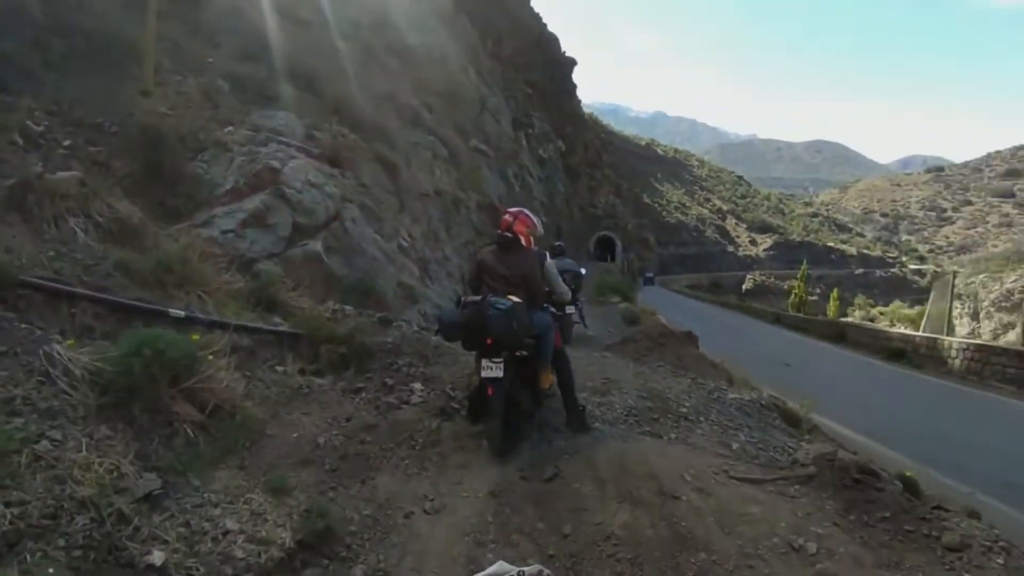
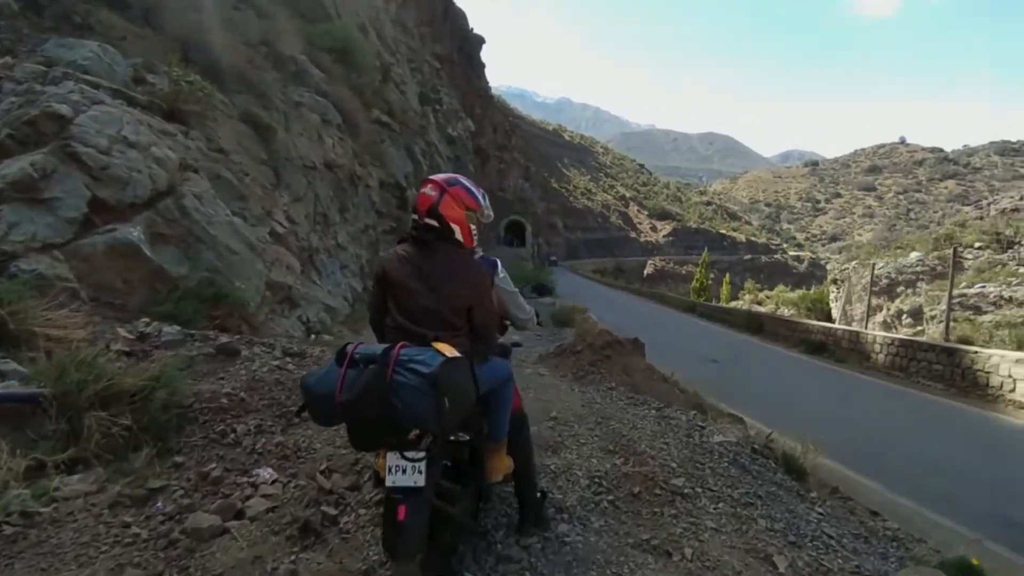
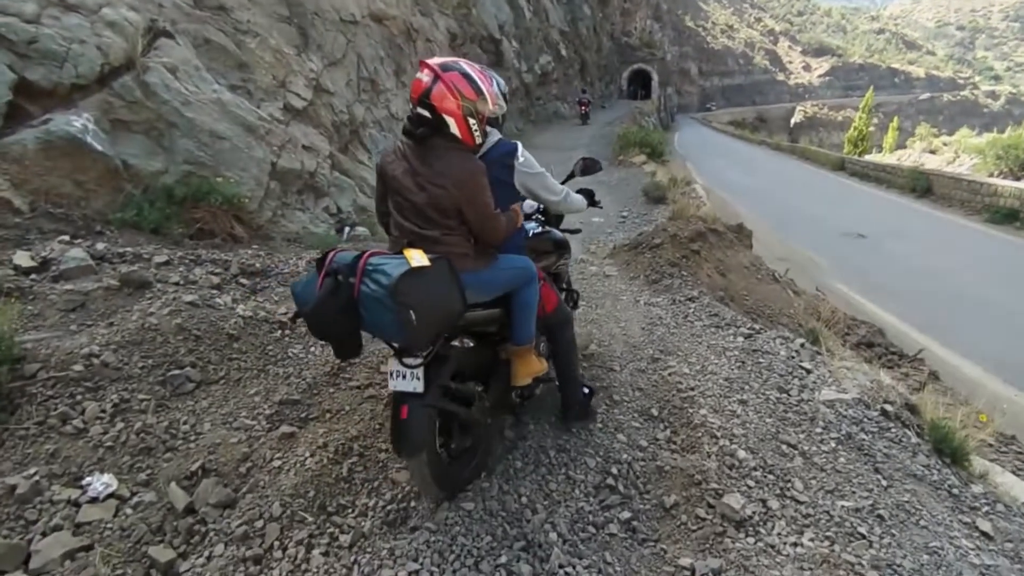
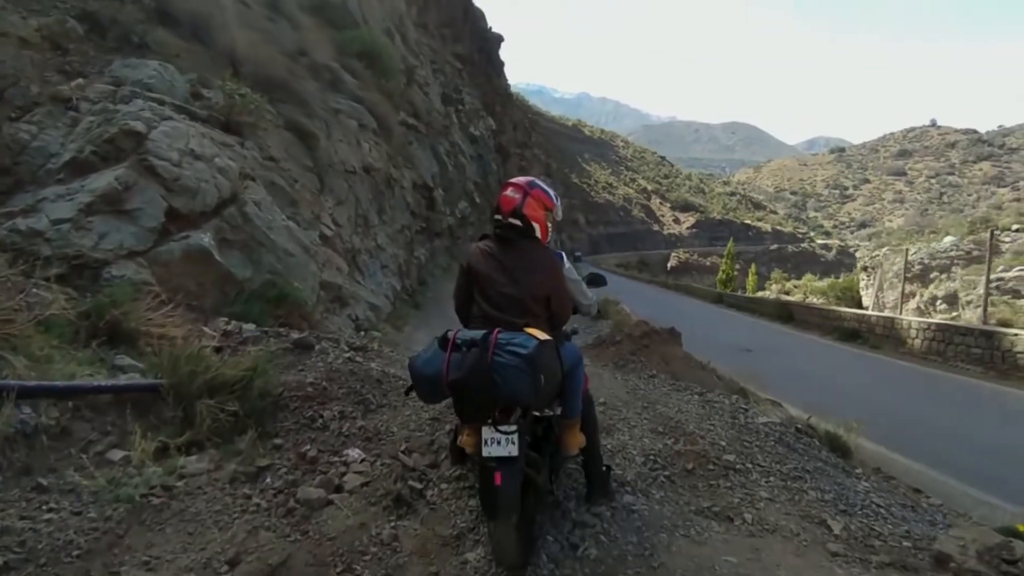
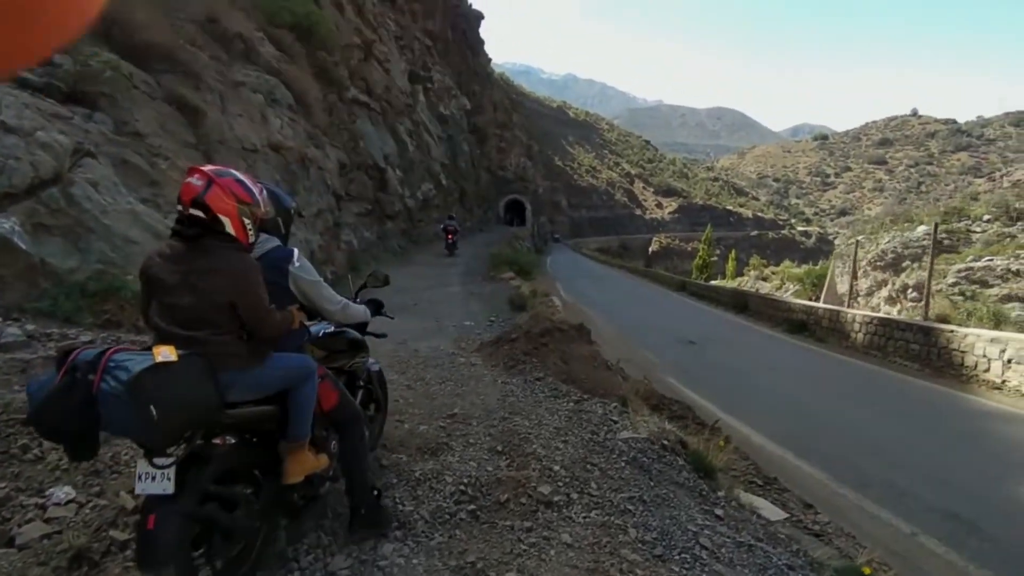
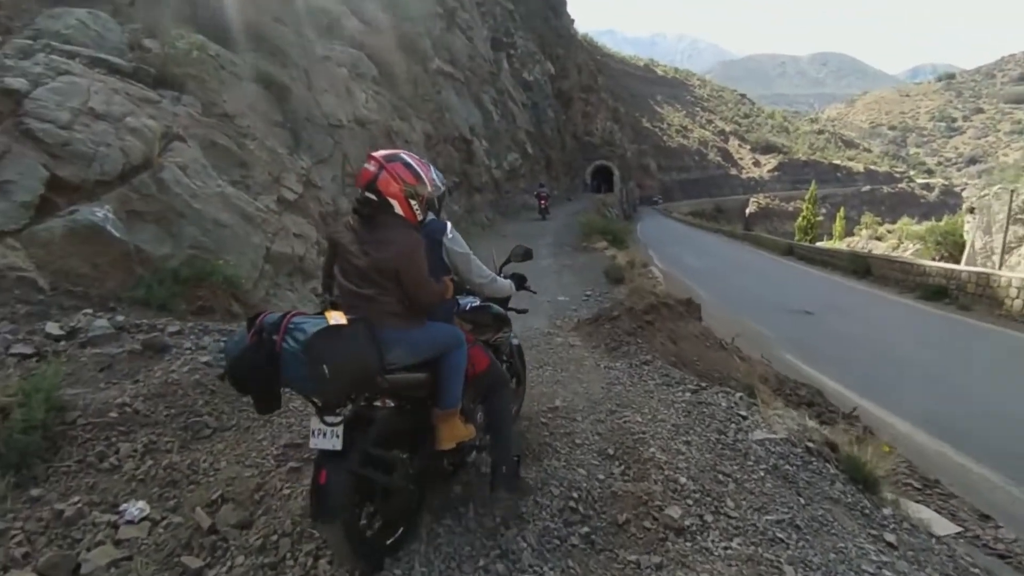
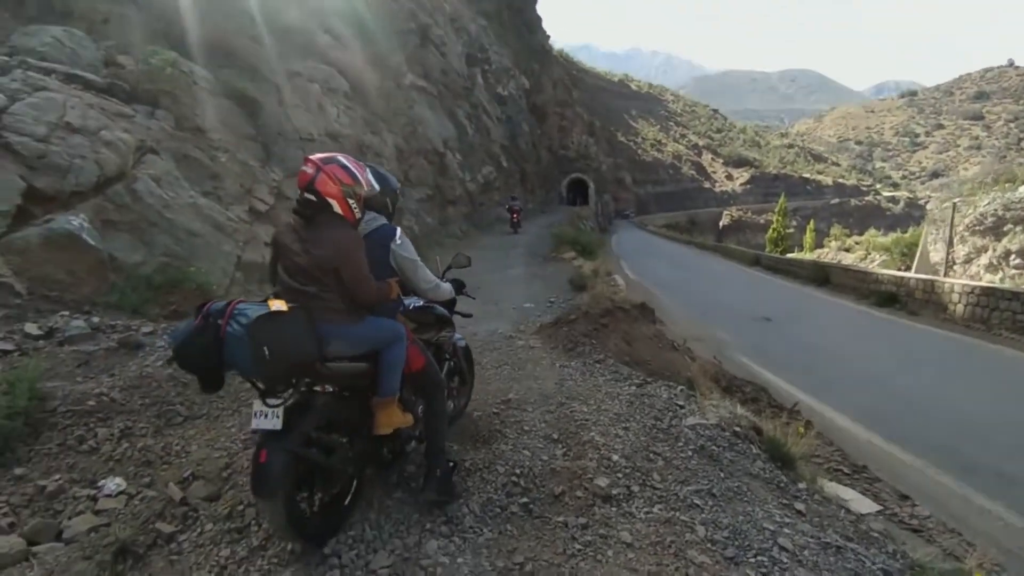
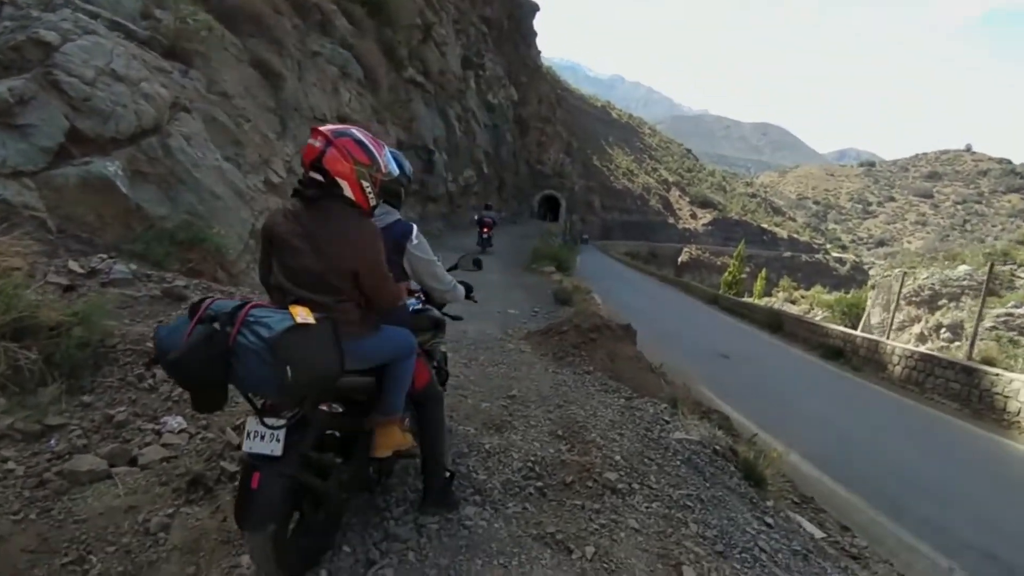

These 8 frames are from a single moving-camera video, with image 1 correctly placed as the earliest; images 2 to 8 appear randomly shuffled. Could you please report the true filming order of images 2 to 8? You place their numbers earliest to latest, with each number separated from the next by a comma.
4, 2, 8, 5, 7, 6, 3
